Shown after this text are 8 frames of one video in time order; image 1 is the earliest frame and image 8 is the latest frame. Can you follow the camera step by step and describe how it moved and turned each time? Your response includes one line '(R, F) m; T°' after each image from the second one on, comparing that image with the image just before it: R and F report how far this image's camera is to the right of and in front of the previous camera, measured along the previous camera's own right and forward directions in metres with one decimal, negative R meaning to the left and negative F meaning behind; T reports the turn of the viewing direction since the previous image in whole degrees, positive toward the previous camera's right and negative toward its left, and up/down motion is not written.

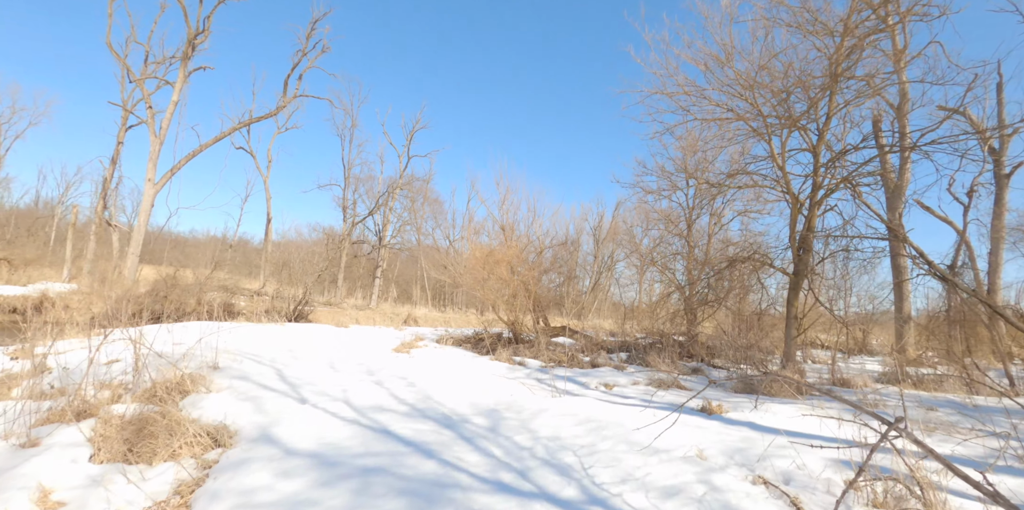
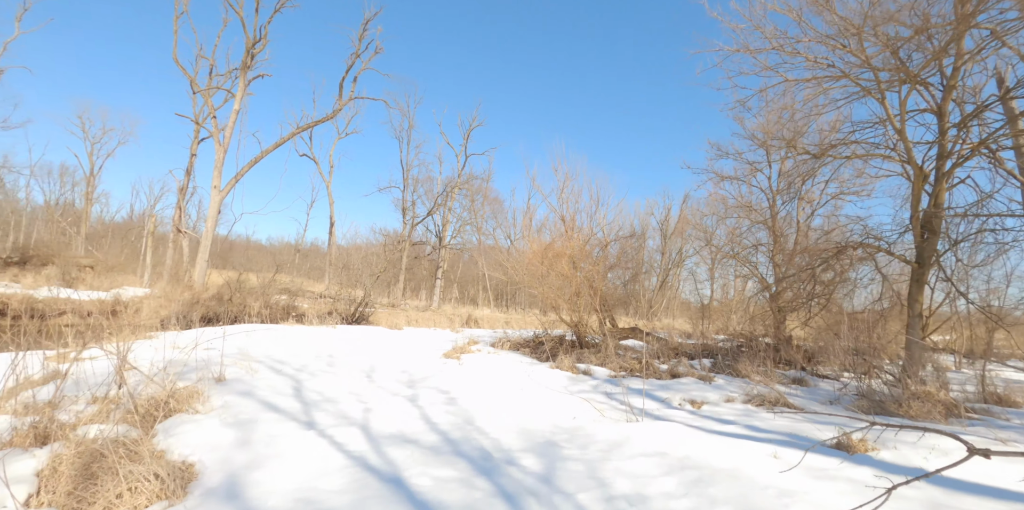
(0.0, +1.2) m; -7°
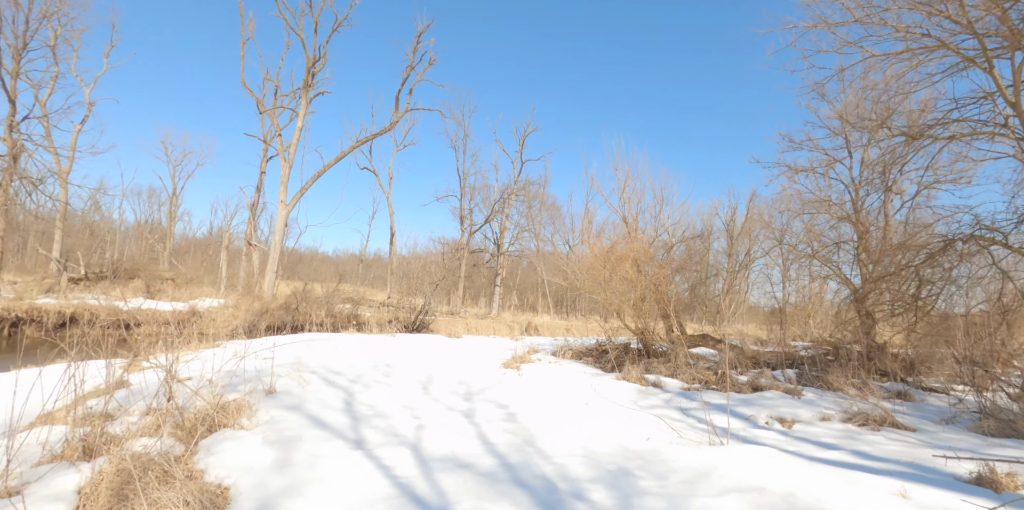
(0.0, +0.4) m; -6°
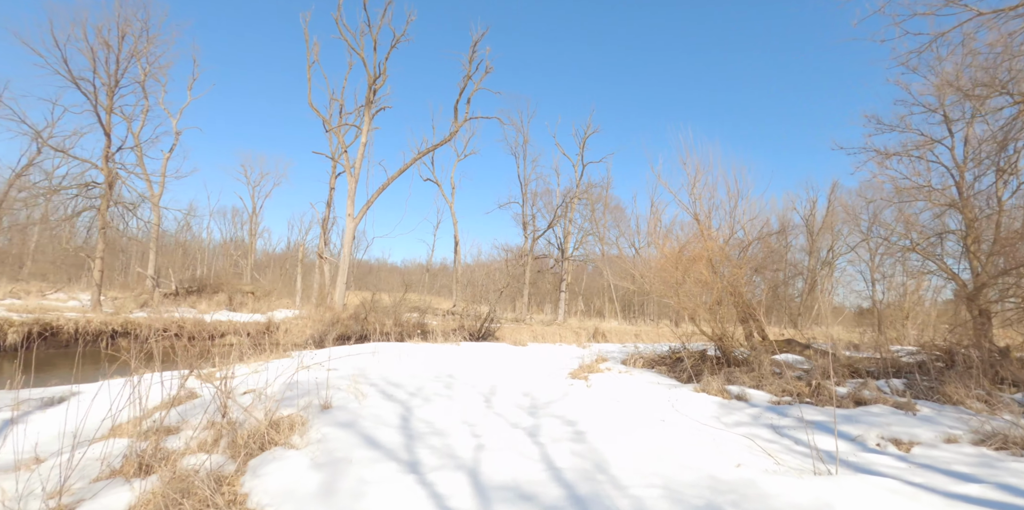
(0.0, +0.4) m; -7°
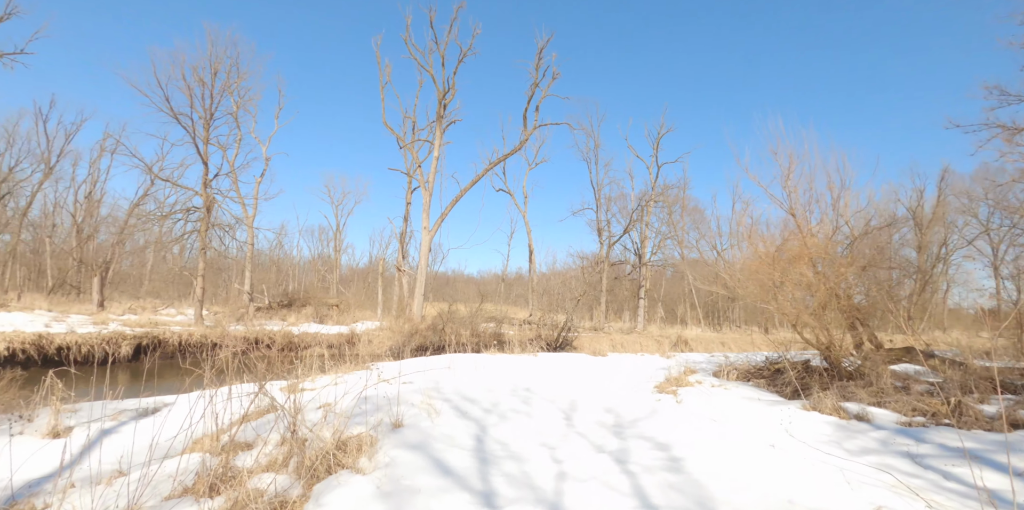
(0.0, +0.4) m; -8°
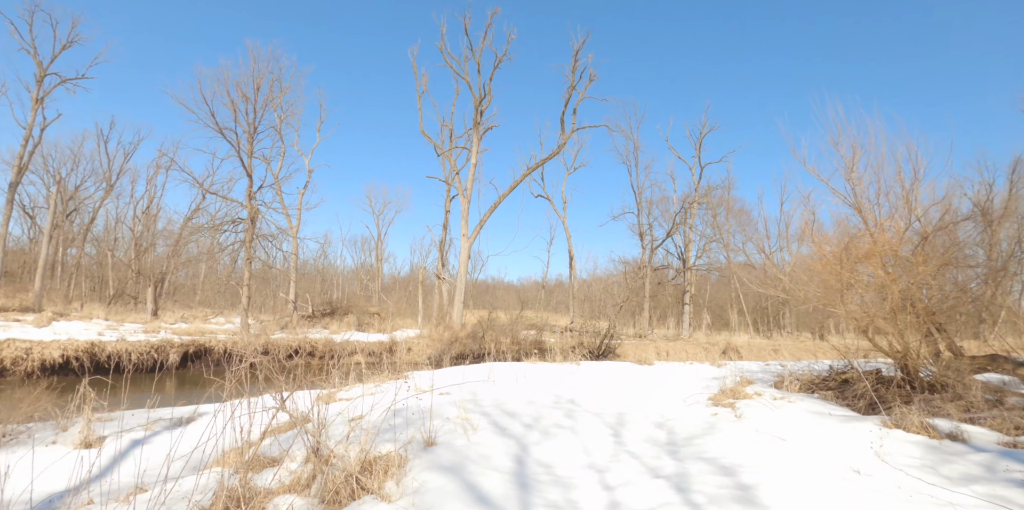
(0.0, +0.4) m; -4°
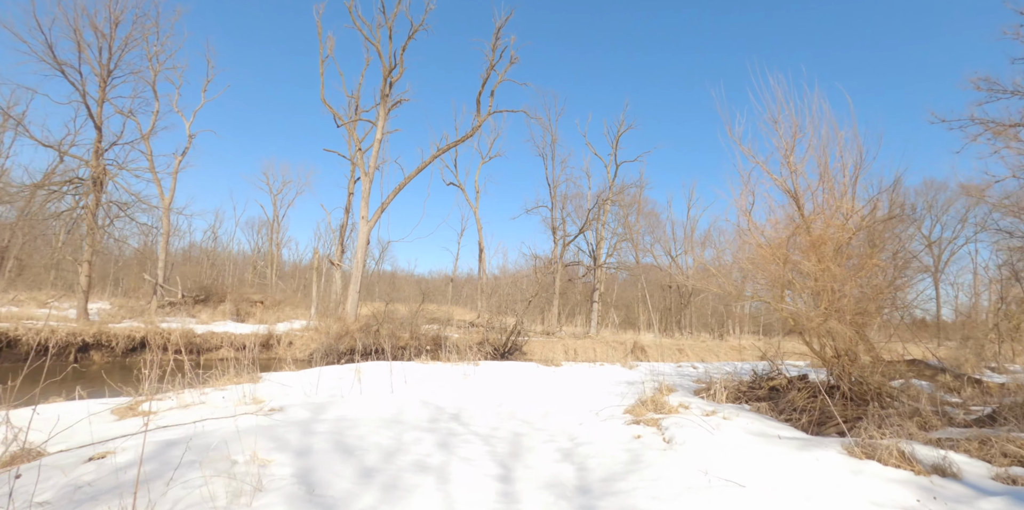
(+0.4, +1.7) m; +9°
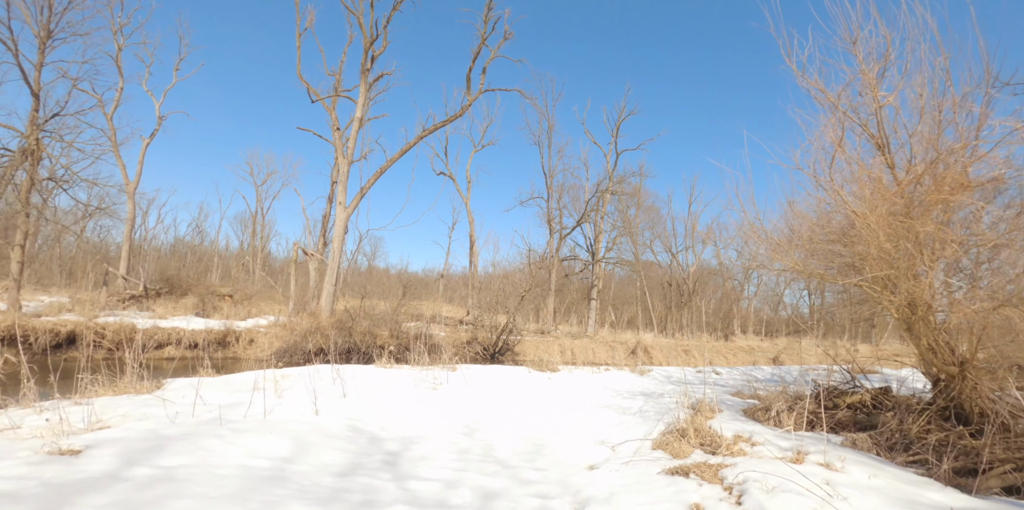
(+0.1, +2.1) m; 0°
